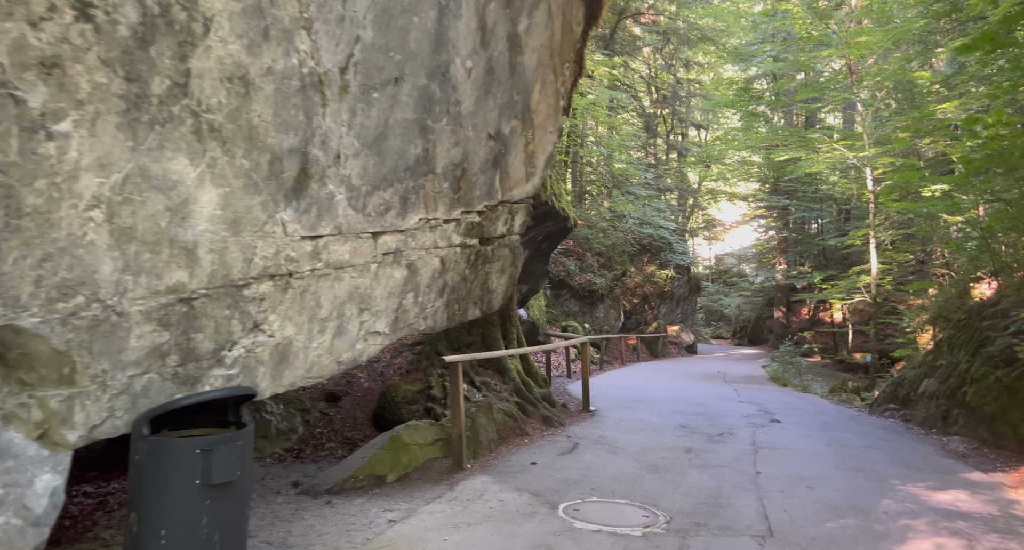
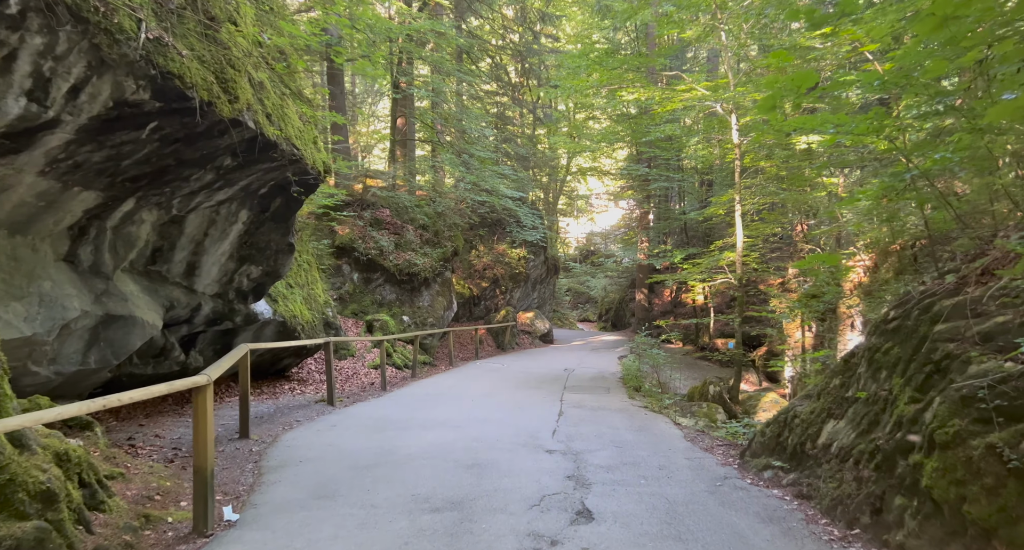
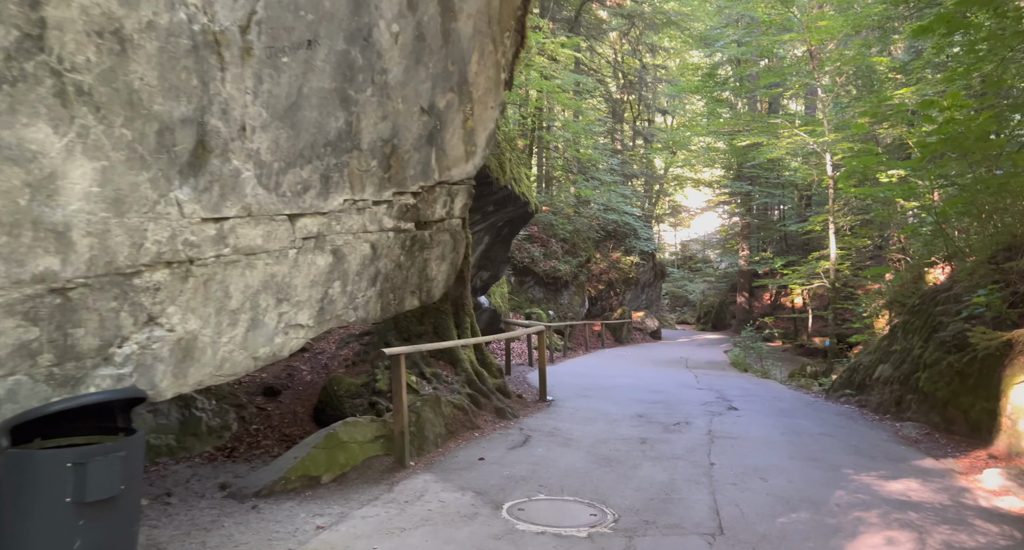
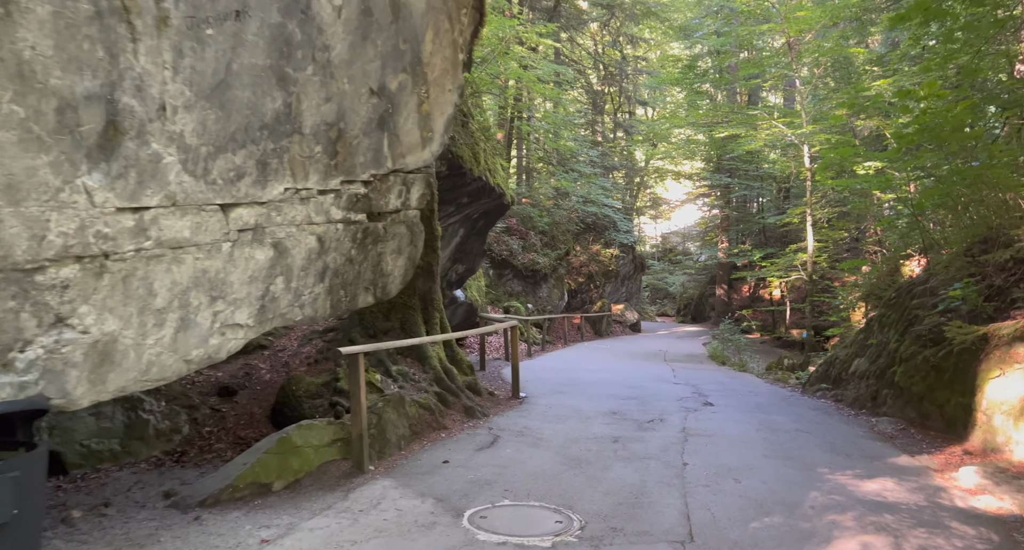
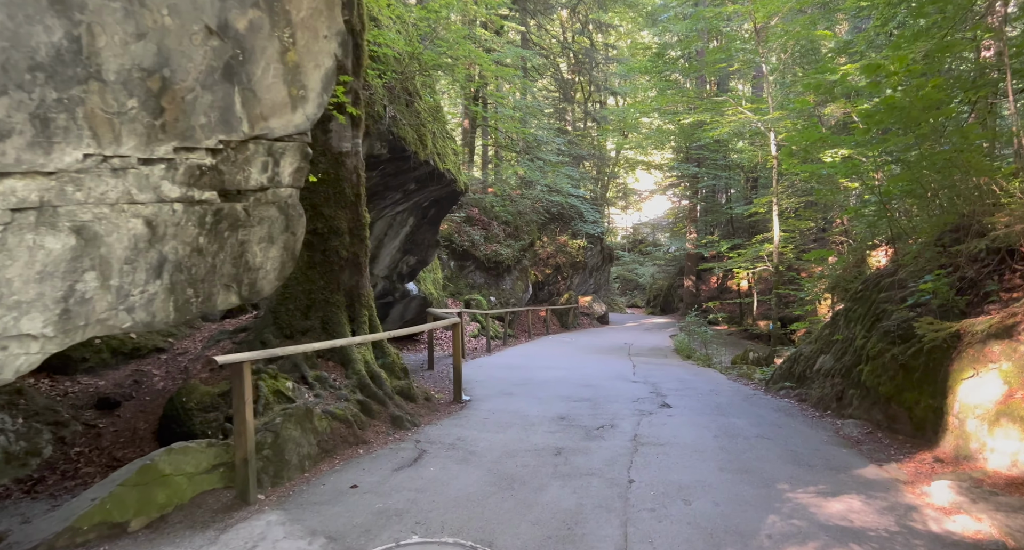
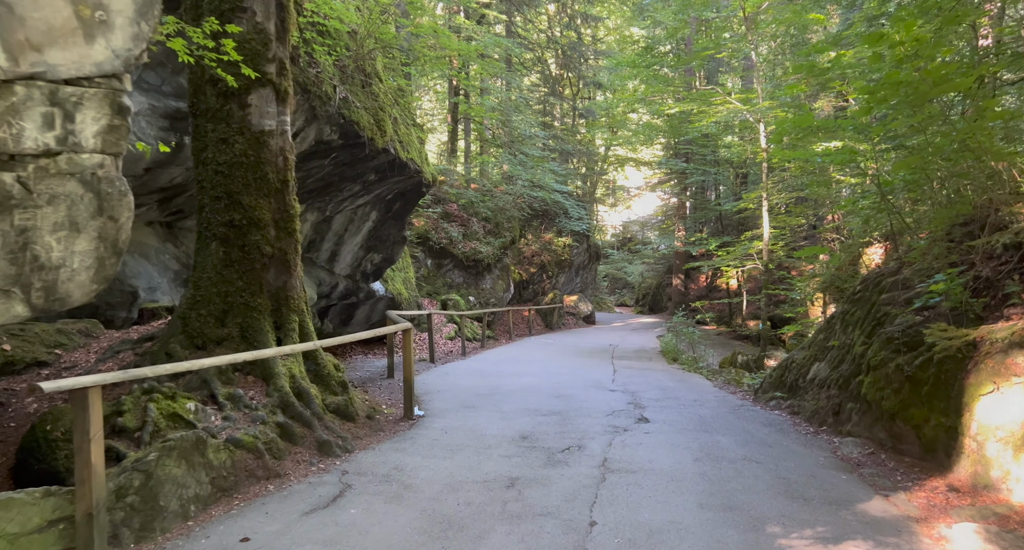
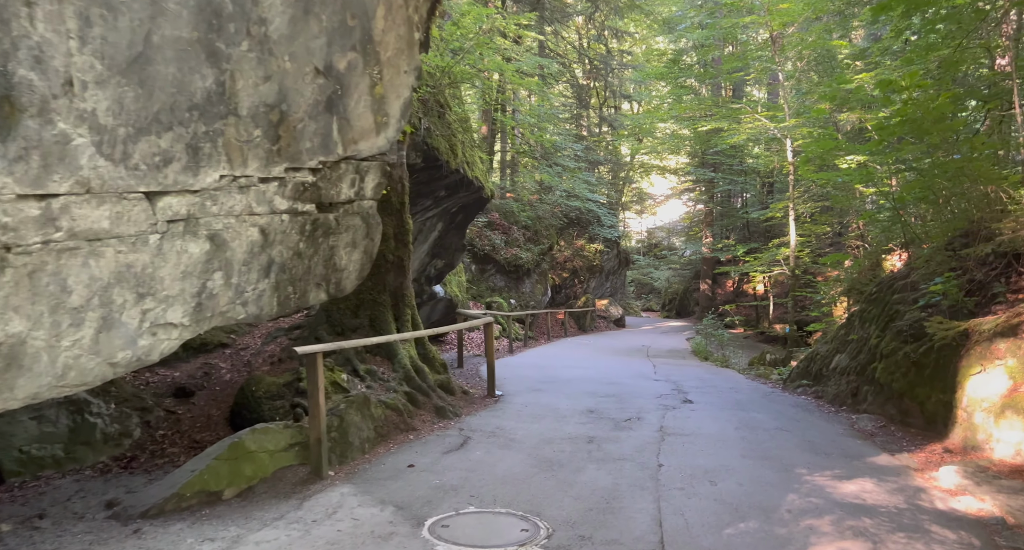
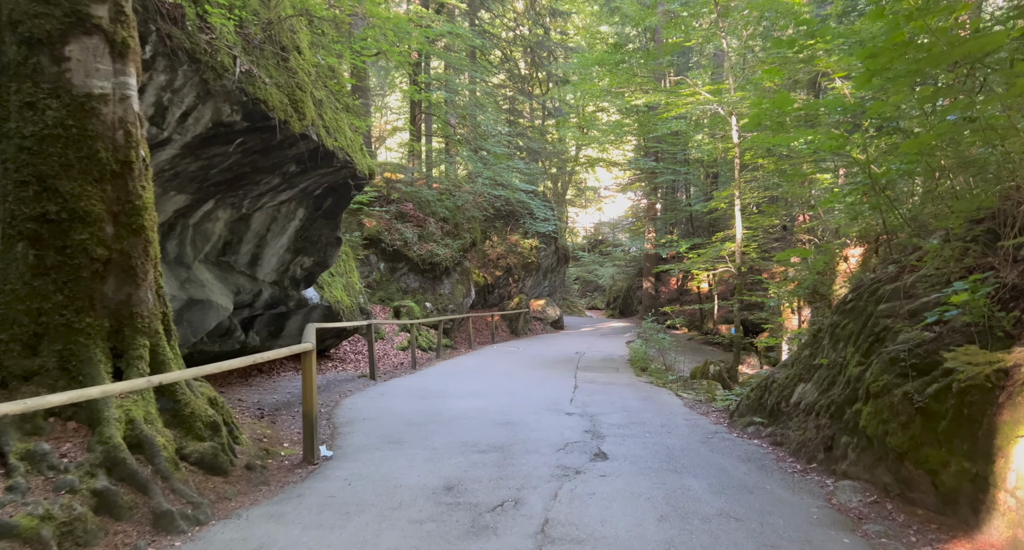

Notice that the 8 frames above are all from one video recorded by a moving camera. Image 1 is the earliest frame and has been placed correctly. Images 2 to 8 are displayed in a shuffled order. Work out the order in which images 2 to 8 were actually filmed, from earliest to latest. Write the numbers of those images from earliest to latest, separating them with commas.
3, 4, 7, 5, 6, 8, 2
